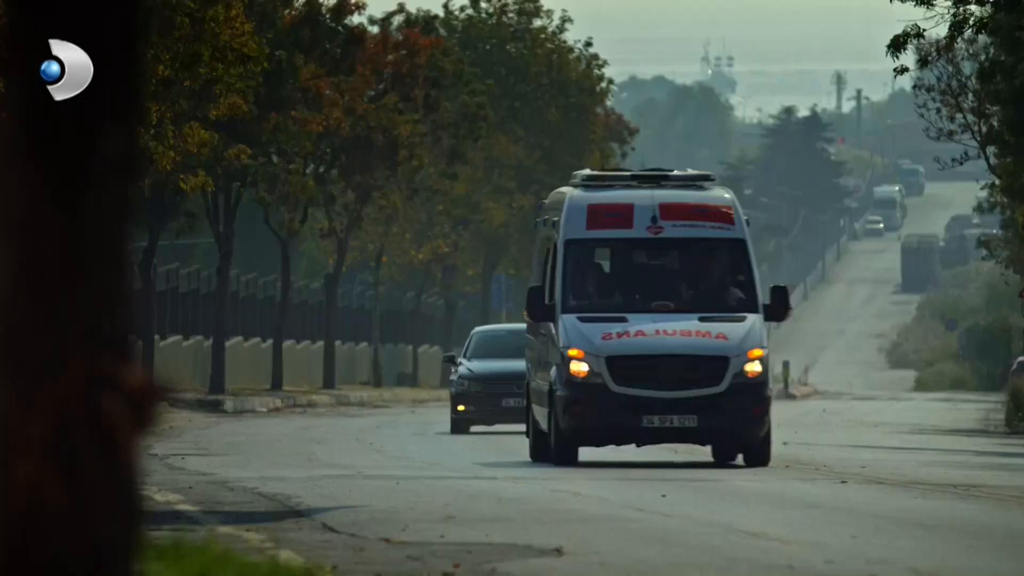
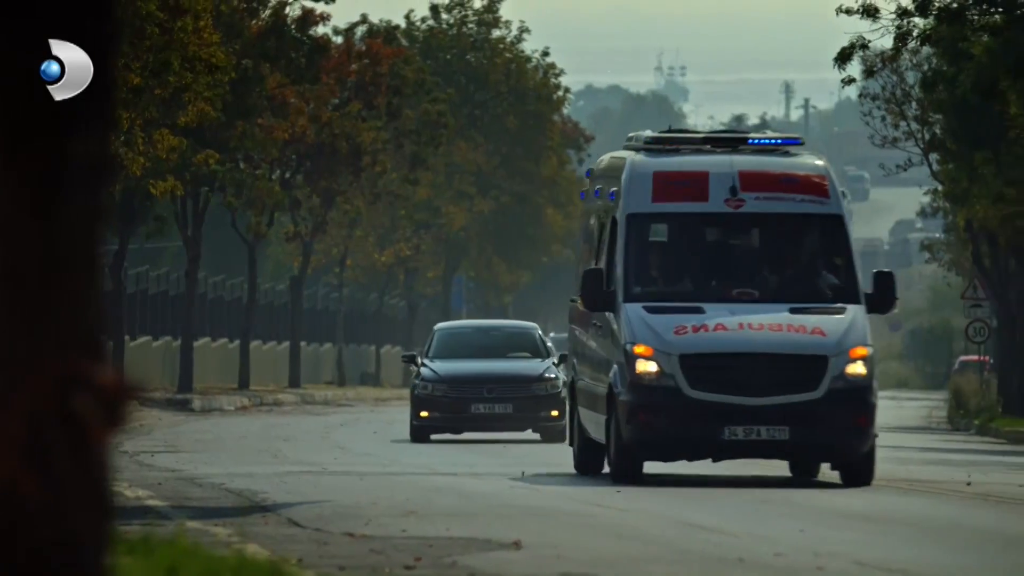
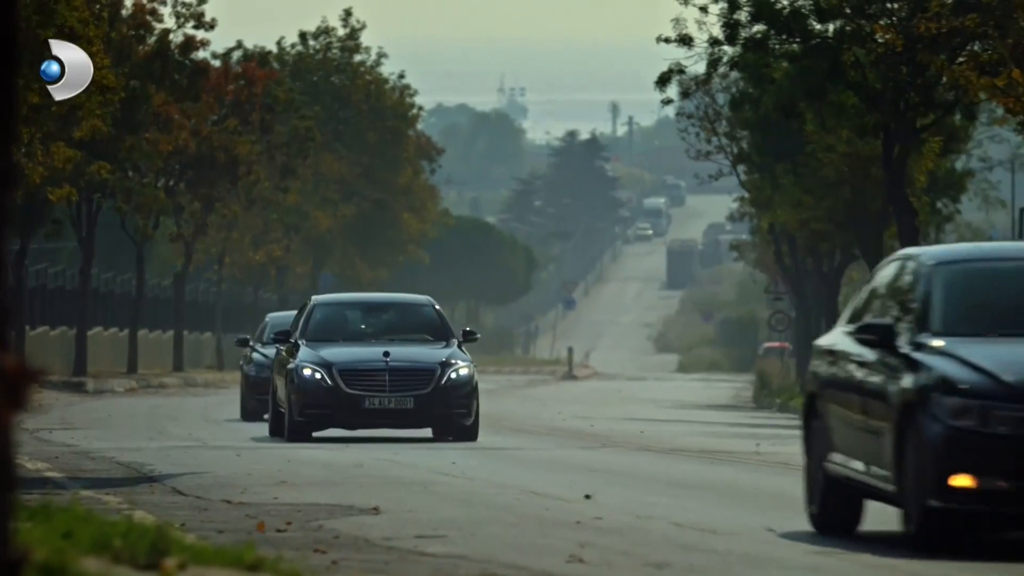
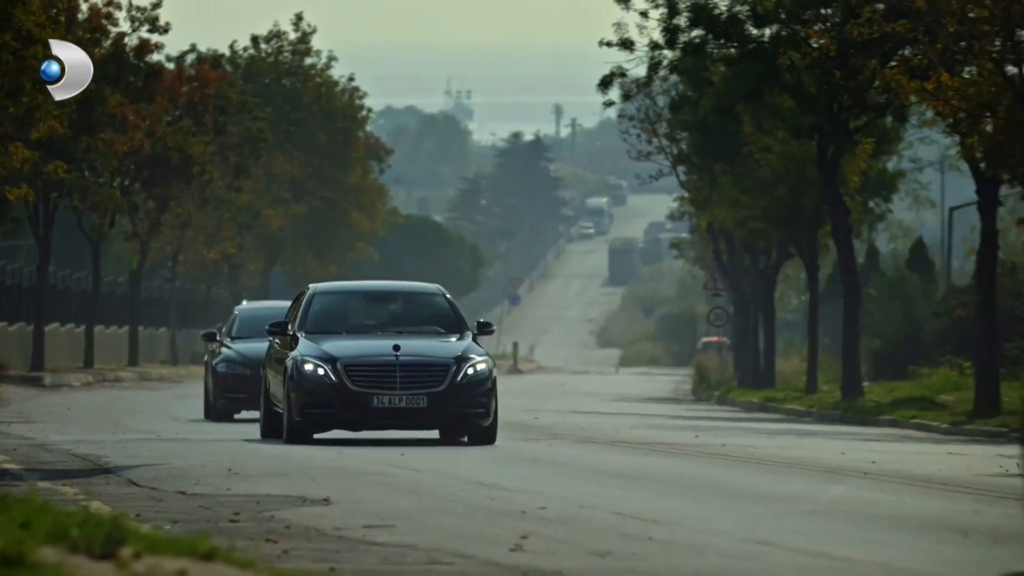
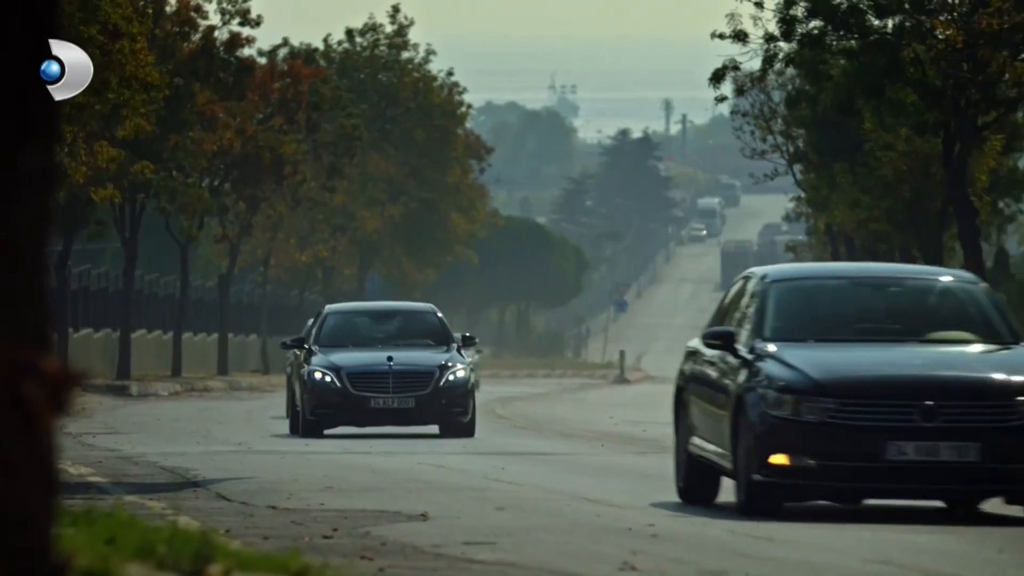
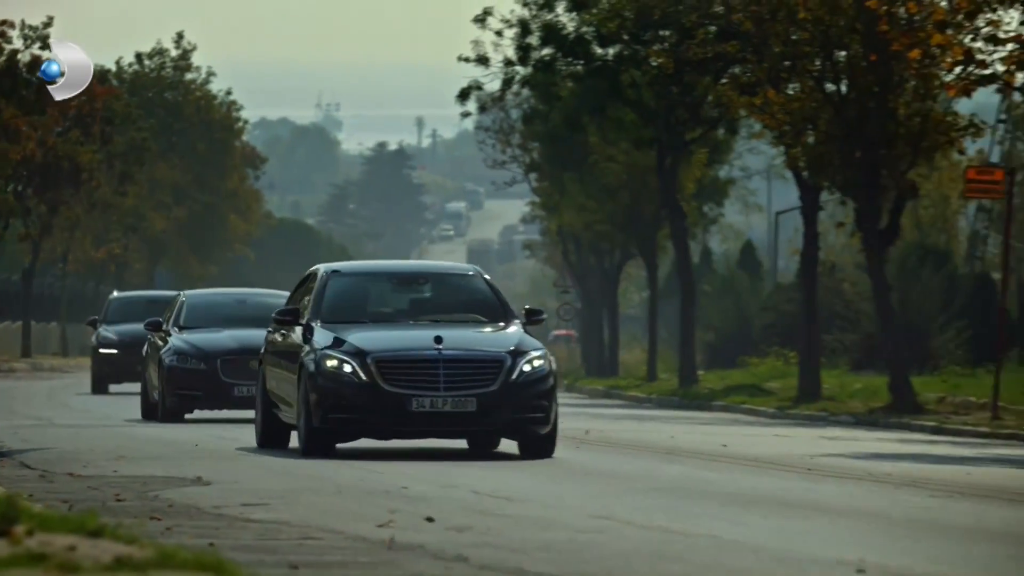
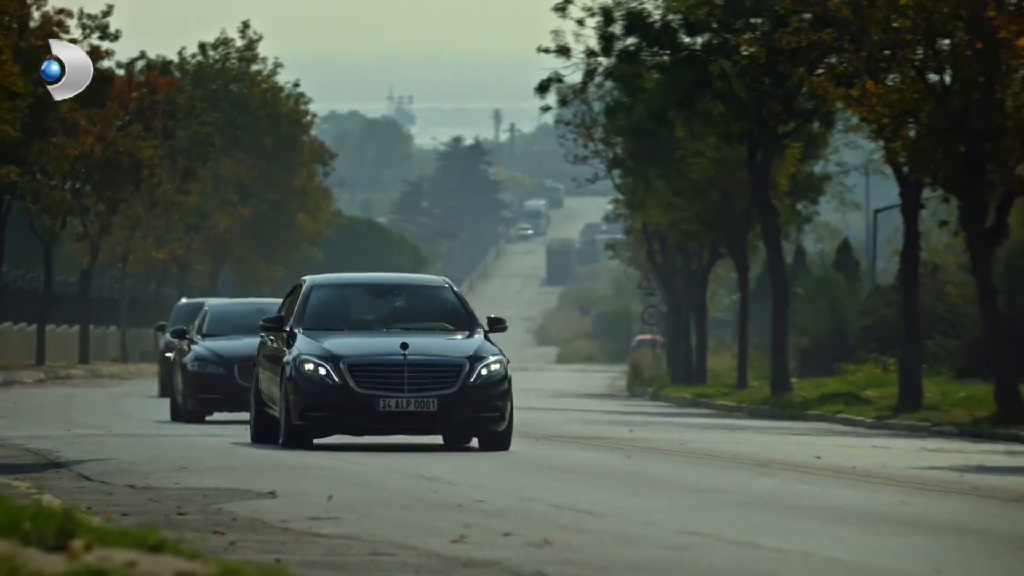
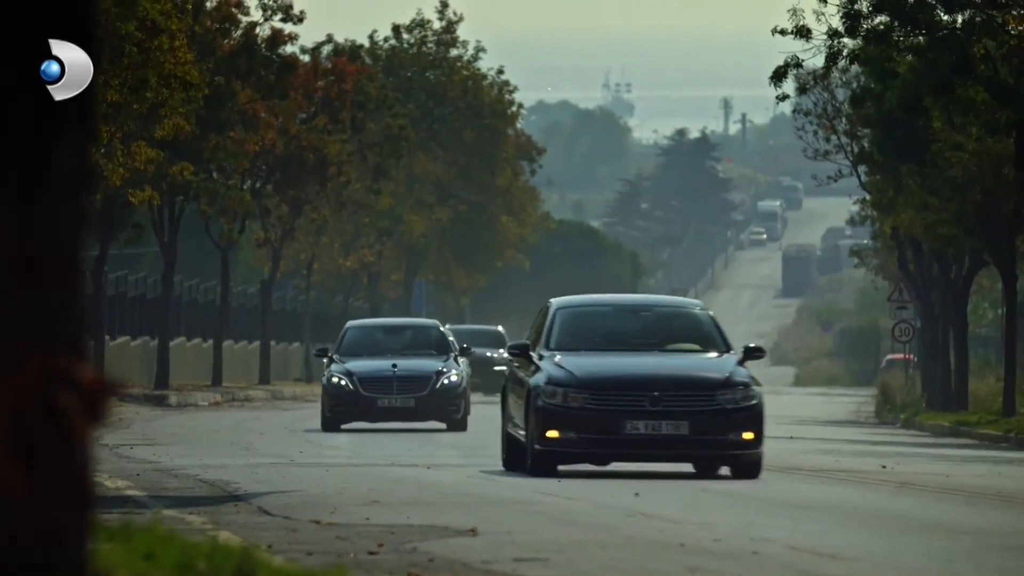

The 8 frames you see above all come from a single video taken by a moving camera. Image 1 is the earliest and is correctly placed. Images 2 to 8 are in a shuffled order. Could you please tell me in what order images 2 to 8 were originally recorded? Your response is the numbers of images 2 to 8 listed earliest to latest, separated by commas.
2, 8, 5, 3, 4, 7, 6
